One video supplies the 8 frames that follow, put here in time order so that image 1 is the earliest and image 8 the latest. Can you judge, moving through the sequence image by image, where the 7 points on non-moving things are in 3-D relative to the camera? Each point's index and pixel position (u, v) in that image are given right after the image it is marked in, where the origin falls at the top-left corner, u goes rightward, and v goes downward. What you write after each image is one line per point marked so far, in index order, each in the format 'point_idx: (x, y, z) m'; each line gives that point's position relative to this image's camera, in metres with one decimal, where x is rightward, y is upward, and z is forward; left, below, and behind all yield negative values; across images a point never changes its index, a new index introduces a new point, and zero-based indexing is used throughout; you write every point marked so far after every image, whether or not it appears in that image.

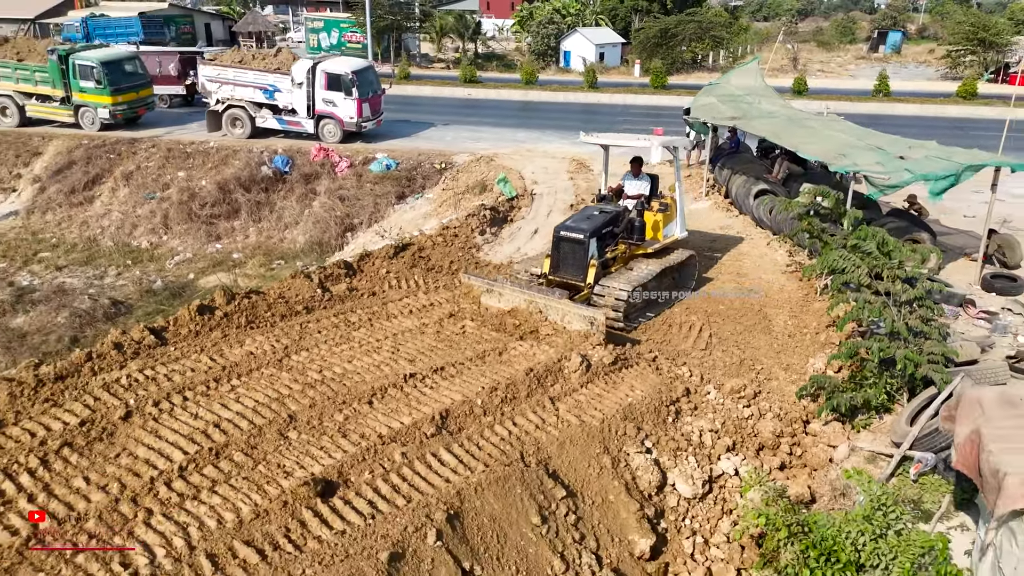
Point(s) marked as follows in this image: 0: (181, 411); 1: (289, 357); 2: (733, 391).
0: (-2.5, -0.9, +5.7) m
1: (-1.9, -0.6, +6.6) m
2: (+2.1, -0.9, +6.9) m
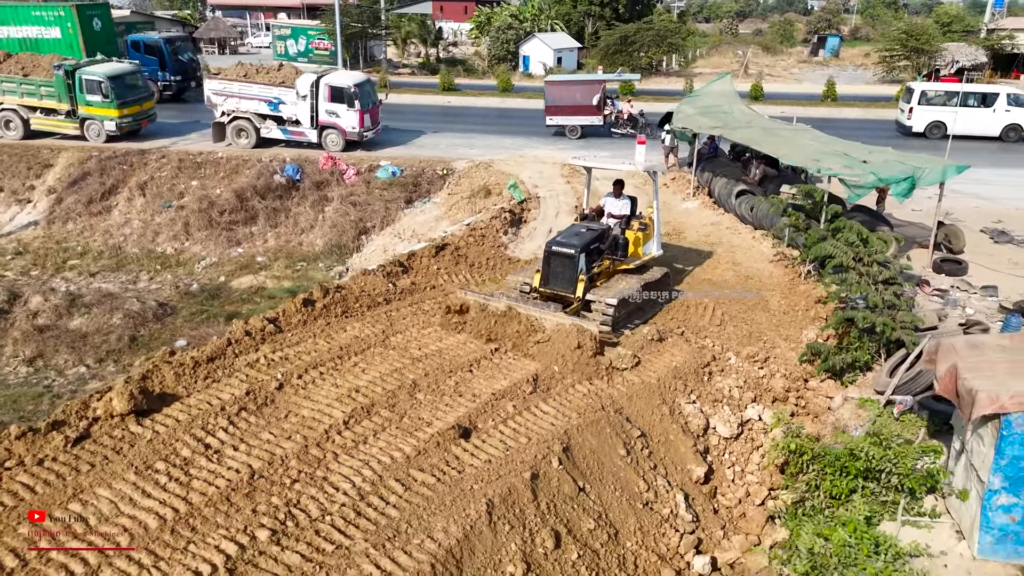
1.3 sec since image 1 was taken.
0: (-1.7, -0.9, +6.9) m
1: (-1.3, -0.5, +7.9) m
2: (+2.7, -0.8, +8.5) m
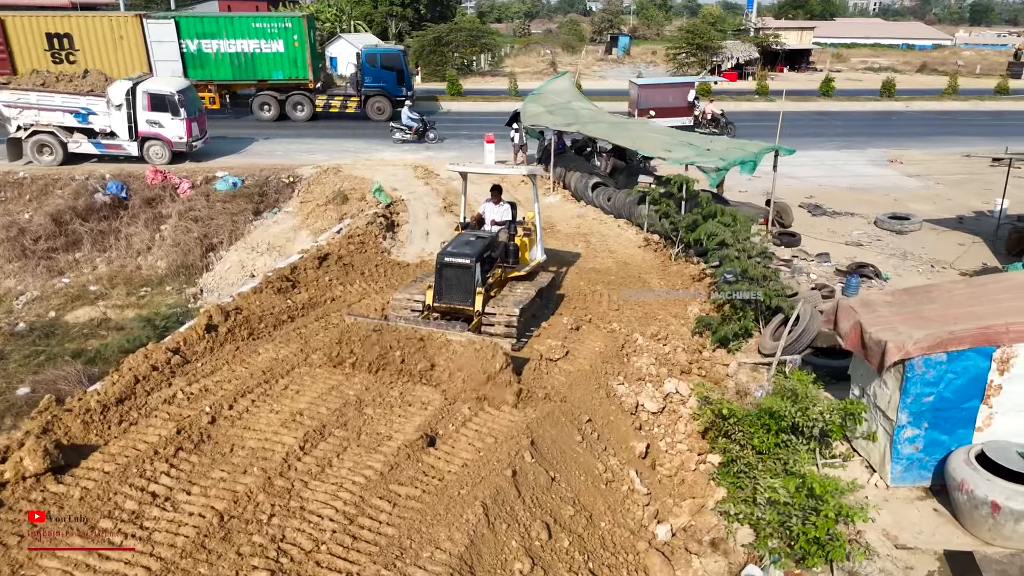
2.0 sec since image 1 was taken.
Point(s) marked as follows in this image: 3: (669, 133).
0: (-2.2, -1.0, +6.5) m
1: (-2.0, -0.7, +7.6) m
2: (+1.7, -0.6, +9.1) m
3: (+2.9, +2.8, +13.7) m
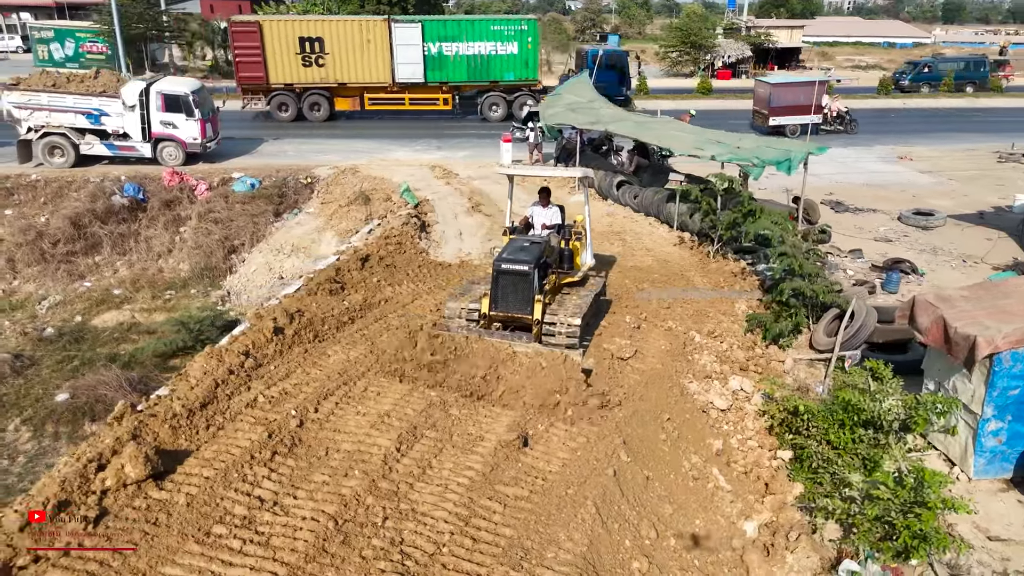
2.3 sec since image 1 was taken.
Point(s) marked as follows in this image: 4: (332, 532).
0: (-1.5, -1.1, +6.4) m
1: (-1.3, -0.7, +7.5) m
2: (+2.4, -0.5, +9.1) m
3: (+3.4, +2.9, +13.8) m
4: (-1.2, -1.6, +5.0) m
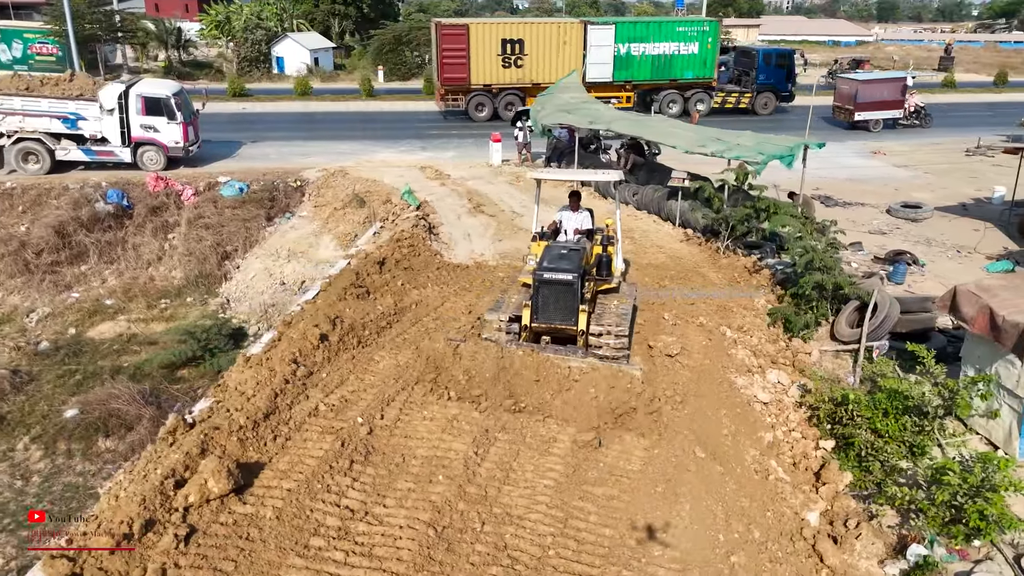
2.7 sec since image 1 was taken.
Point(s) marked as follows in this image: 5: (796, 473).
0: (-0.9, -1.1, +6.4) m
1: (-0.8, -0.7, +7.5) m
2: (+2.8, -0.5, +9.3) m
3: (+3.4, +3.0, +14.0) m
4: (-0.5, -1.7, +4.9) m
5: (+2.7, -1.7, +7.0) m
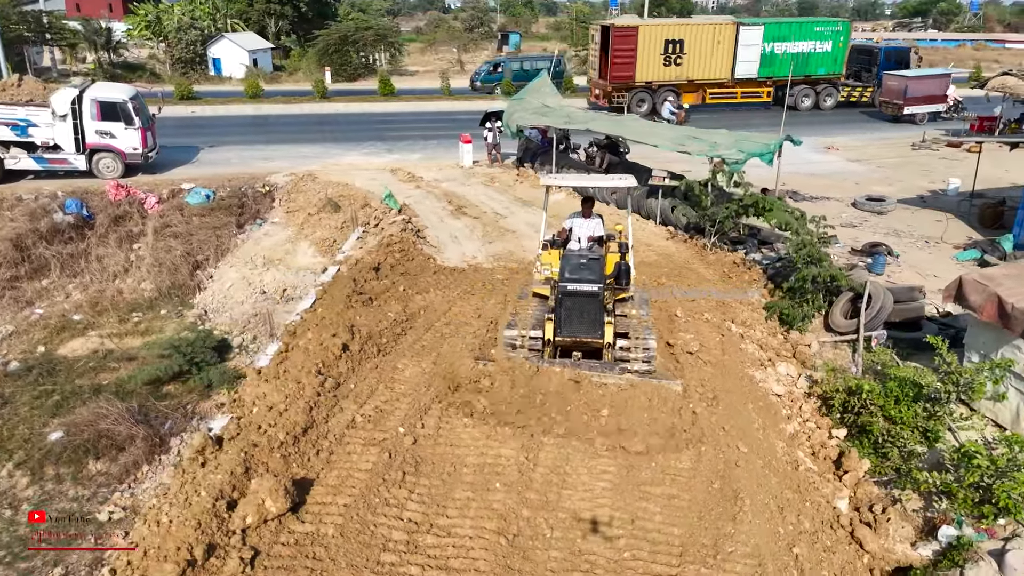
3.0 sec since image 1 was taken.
0: (-0.5, -1.2, +6.3) m
1: (-0.6, -0.8, +7.4) m
2: (+2.9, -0.4, +9.5) m
3: (+3.0, +3.0, +14.2) m
4: (0.0, -1.7, +4.9) m
5: (+3.0, -1.7, +7.2) m
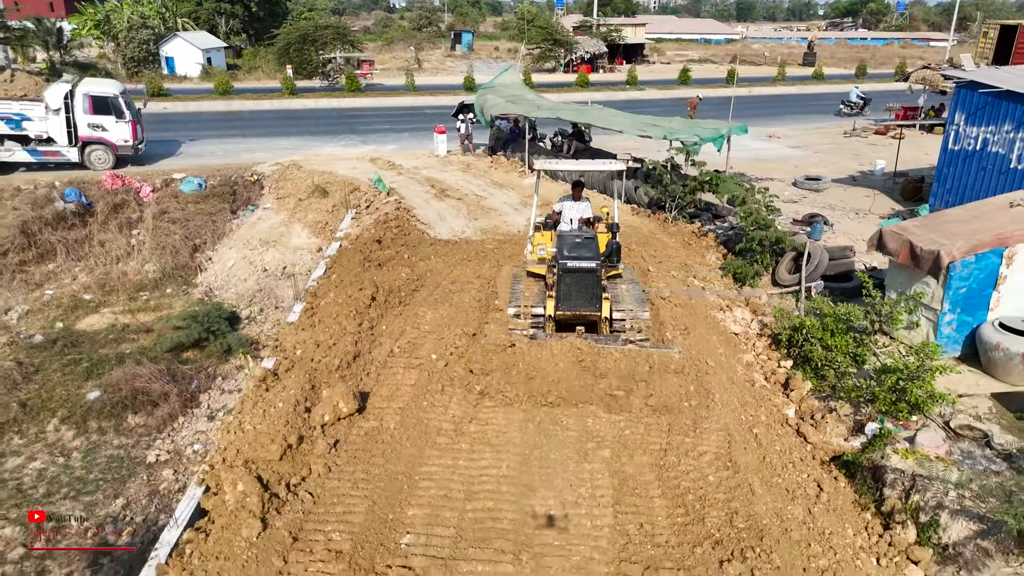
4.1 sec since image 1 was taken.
0: (-0.4, -0.7, +7.6) m
1: (-0.5, -0.3, +8.7) m
2: (+2.7, +0.1, +11.0) m
3: (+2.5, +3.6, +15.7) m
4: (+0.2, -1.2, +6.2) m
5: (+3.0, -1.1, +8.8) m
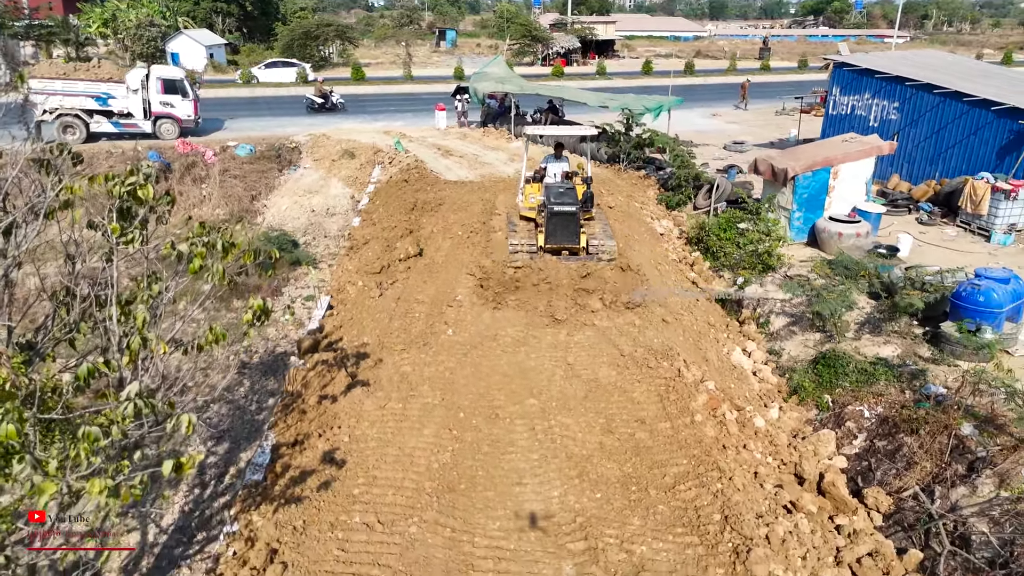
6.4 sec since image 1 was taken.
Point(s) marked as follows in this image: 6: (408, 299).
0: (-0.4, +0.9, +11.9) m
1: (-0.6, +1.3, +12.9) m
2: (+2.6, +1.7, +15.3) m
3: (+2.2, +5.2, +20.1) m
4: (+0.2, +0.4, +10.5) m
5: (+3.0, +0.5, +13.1) m
6: (-1.3, -0.1, +9.4) m
